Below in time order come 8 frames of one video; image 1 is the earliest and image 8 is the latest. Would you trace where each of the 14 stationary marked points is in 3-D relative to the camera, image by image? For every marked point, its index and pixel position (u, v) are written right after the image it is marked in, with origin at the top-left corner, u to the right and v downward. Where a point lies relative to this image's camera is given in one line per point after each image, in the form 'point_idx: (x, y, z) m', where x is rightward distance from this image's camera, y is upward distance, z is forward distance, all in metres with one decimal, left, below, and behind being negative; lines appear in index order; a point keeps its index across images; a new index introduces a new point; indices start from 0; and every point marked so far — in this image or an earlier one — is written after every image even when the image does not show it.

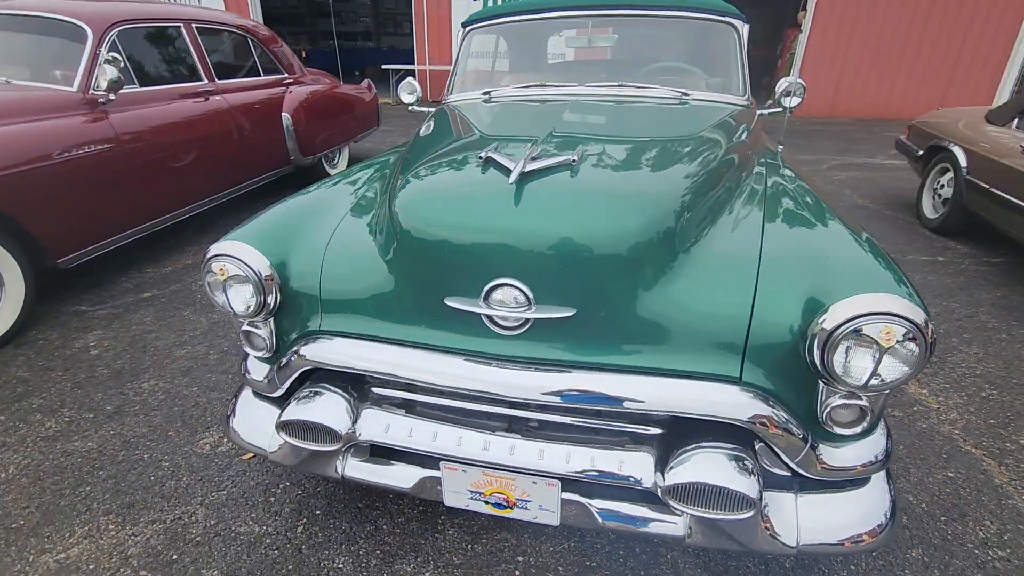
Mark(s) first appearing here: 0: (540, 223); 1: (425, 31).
0: (+0.1, +0.2, +1.4) m
1: (-1.9, +5.5, +11.4) m
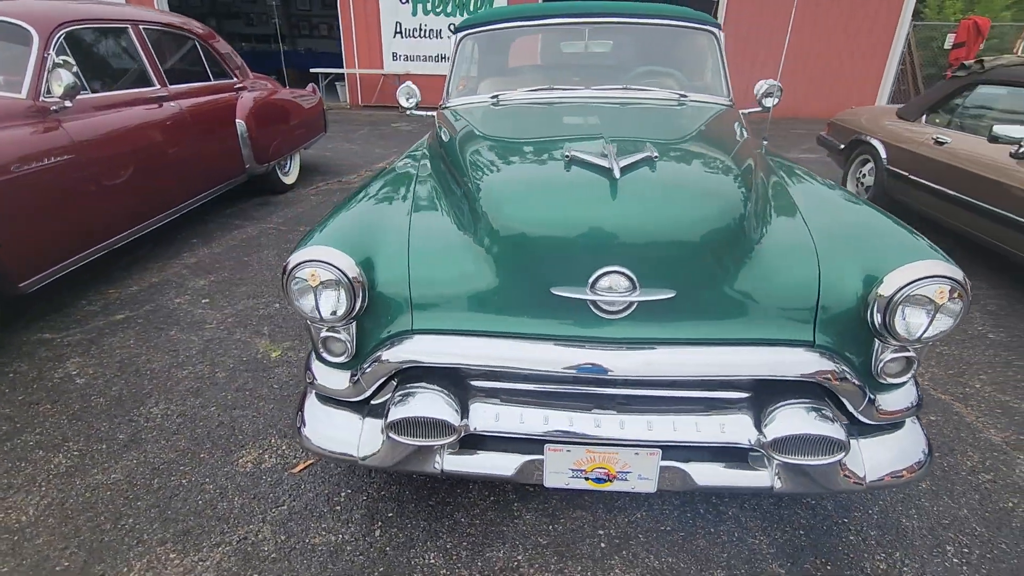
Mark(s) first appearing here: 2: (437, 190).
0: (+0.3, +0.2, +1.5) m
1: (-3.4, +5.3, +11.1) m
2: (-0.2, +0.3, +2.0) m
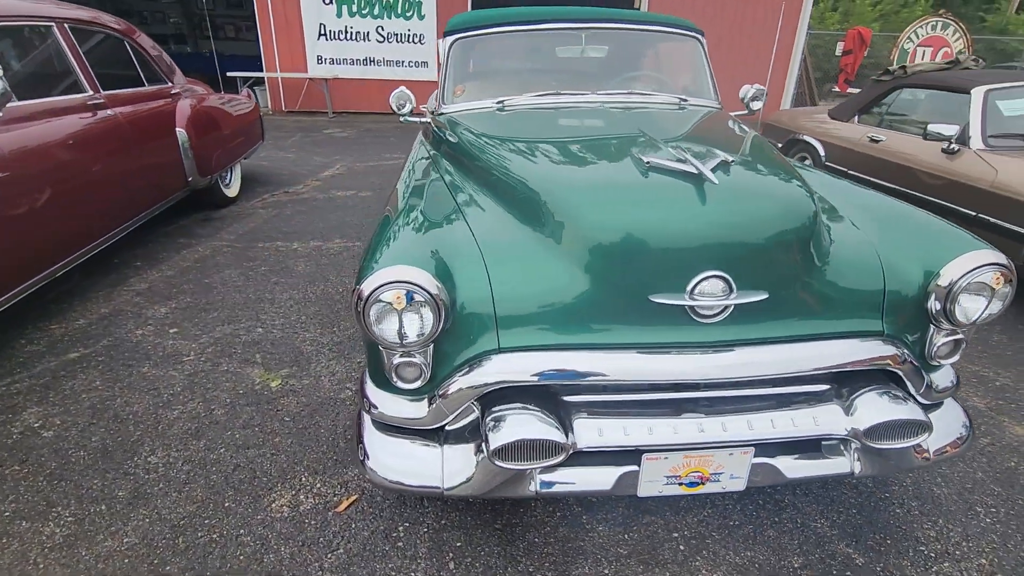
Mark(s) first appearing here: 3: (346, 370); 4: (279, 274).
0: (+0.6, +0.2, +1.5) m
1: (-4.8, +5.0, +10.5) m
2: (0.0, +0.3, +1.9) m
3: (-0.9, -0.4, +2.7) m
4: (-1.7, +0.1, +3.8) m
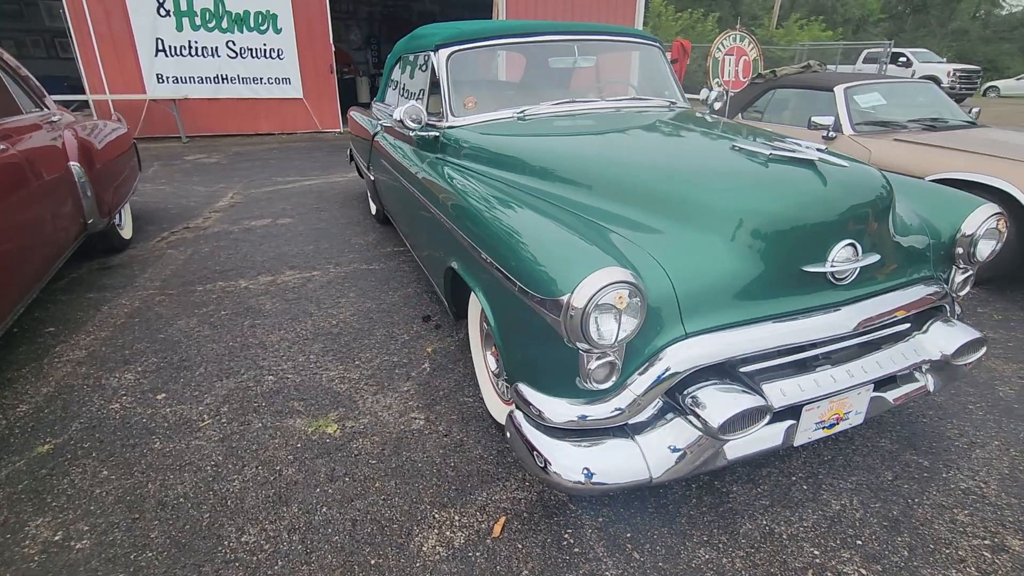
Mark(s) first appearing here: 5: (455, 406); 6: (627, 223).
0: (+1.1, +0.3, +1.8) m
1: (-7.1, +4.0, +9.0) m
2: (+0.3, +0.3, +2.0) m
3: (-0.5, -0.5, +2.6) m
4: (-1.7, -0.2, +3.4) m
5: (-0.3, -0.6, +2.5) m
6: (+0.5, +0.2, +1.9) m
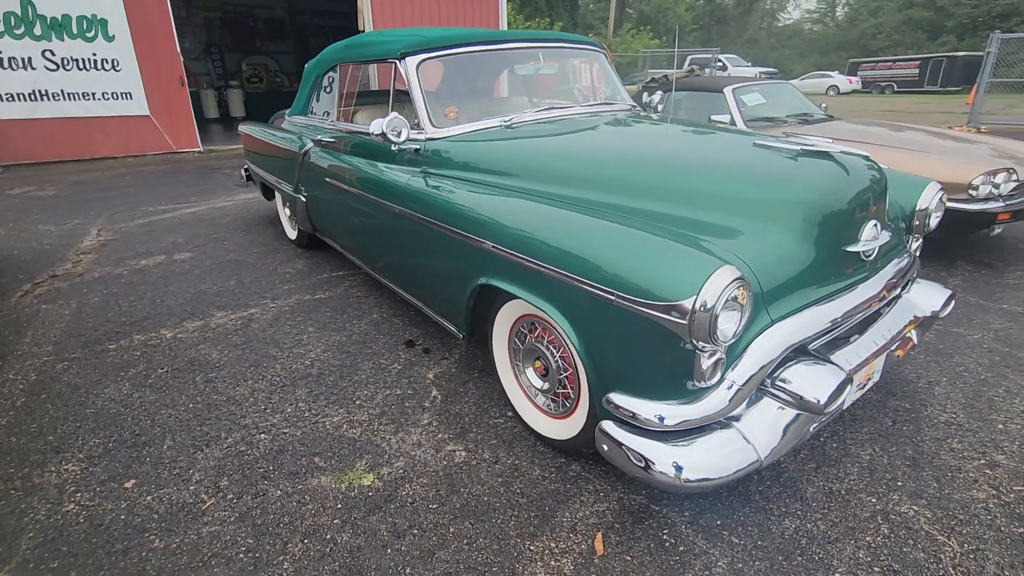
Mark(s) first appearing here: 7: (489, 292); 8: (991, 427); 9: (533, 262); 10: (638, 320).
0: (+1.3, +0.4, +2.0) m
1: (-8.8, +2.9, +7.0) m
2: (+0.5, +0.3, +2.0) m
3: (-0.4, -0.7, +2.4) m
4: (-1.7, -0.4, +2.9) m
5: (-0.1, -0.6, +2.4) m
6: (+0.7, +0.2, +1.9) m
7: (0.0, 0.0, +2.3) m
8: (+2.1, -0.6, +2.4) m
9: (+0.1, +0.1, +2.0) m
10: (+0.5, -0.1, +1.7) m
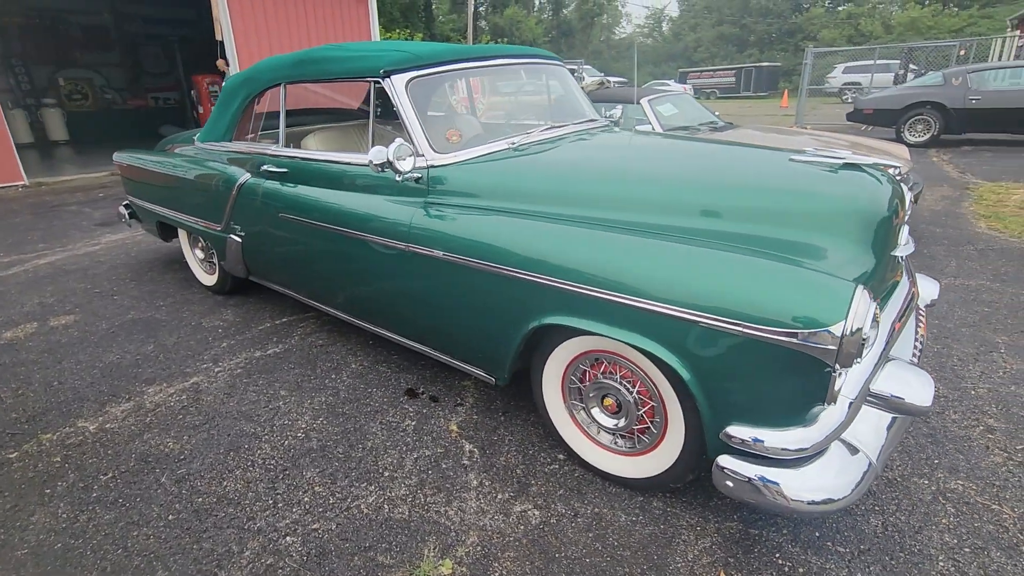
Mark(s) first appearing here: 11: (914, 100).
0: (+1.5, +0.4, +2.1) m
1: (-9.7, +1.7, +4.6) m
2: (+0.7, +0.2, +2.0) m
3: (-0.1, -0.8, +2.1) m
4: (-1.5, -0.8, +2.3) m
5: (+0.2, -0.8, +2.2) m
6: (+0.9, +0.2, +1.9) m
7: (+0.2, -0.2, +2.2) m
8: (+2.3, -0.5, +2.7) m
9: (+0.4, 0.0, +1.9) m
10: (+0.8, -0.2, +1.6) m
11: (+7.5, +3.5, +9.8) m
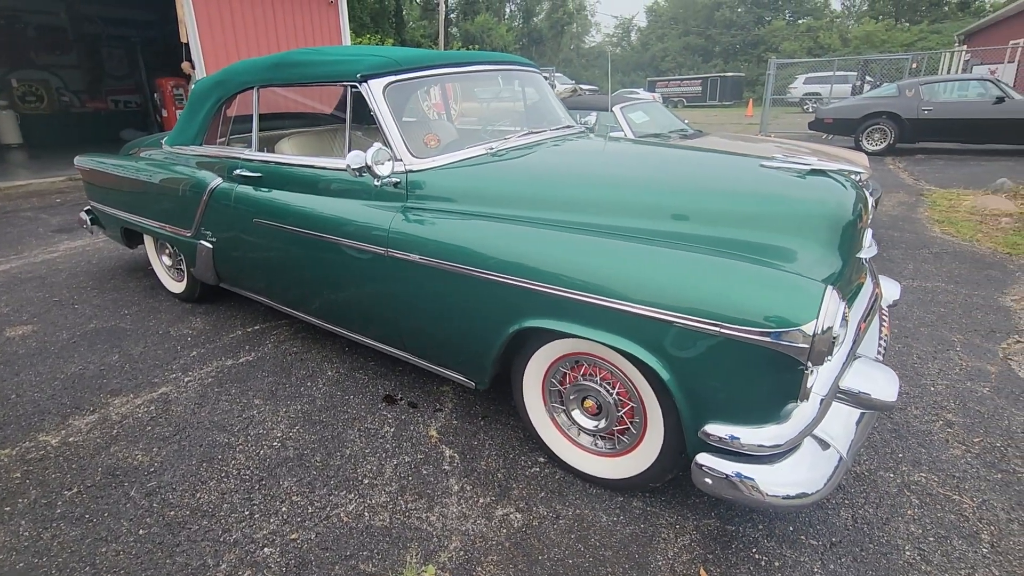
0: (+1.4, +0.4, +2.2) m
1: (-9.9, +1.6, +4.1) m
2: (+0.6, +0.2, +2.0) m
3: (-0.2, -0.9, +2.1) m
4: (-1.6, -0.8, +2.2) m
5: (+0.1, -0.8, +2.2) m
6: (+0.8, +0.2, +2.0) m
7: (+0.1, -0.2, +2.2) m
8: (+2.2, -0.5, +2.8) m
9: (+0.3, 0.0, +1.9) m
10: (+0.8, -0.2, +1.7) m
11: (+7.0, +3.5, +10.3) m
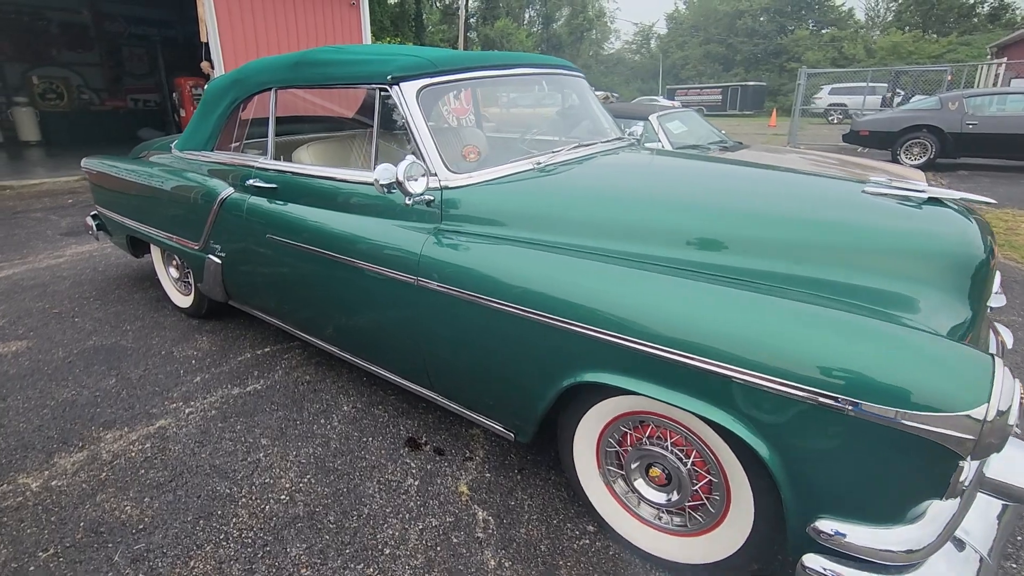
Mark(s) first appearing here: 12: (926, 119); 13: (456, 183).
0: (+1.6, +0.2, +1.9) m
1: (-9.6, +1.7, +4.0) m
2: (+0.8, +0.1, +1.7) m
3: (0.0, -1.0, +1.8) m
4: (-1.5, -0.9, +1.9) m
5: (+0.2, -1.0, +1.9) m
6: (+1.0, 0.0, +1.7) m
7: (+0.3, -0.3, +1.8) m
8: (+2.4, -0.8, +2.4) m
9: (+0.5, -0.2, +1.6) m
10: (+0.9, -0.4, +1.3) m
11: (+7.4, +3.1, +9.8) m
12: (+7.6, +3.1, +9.7) m
13: (-0.3, +0.4, +2.2) m
